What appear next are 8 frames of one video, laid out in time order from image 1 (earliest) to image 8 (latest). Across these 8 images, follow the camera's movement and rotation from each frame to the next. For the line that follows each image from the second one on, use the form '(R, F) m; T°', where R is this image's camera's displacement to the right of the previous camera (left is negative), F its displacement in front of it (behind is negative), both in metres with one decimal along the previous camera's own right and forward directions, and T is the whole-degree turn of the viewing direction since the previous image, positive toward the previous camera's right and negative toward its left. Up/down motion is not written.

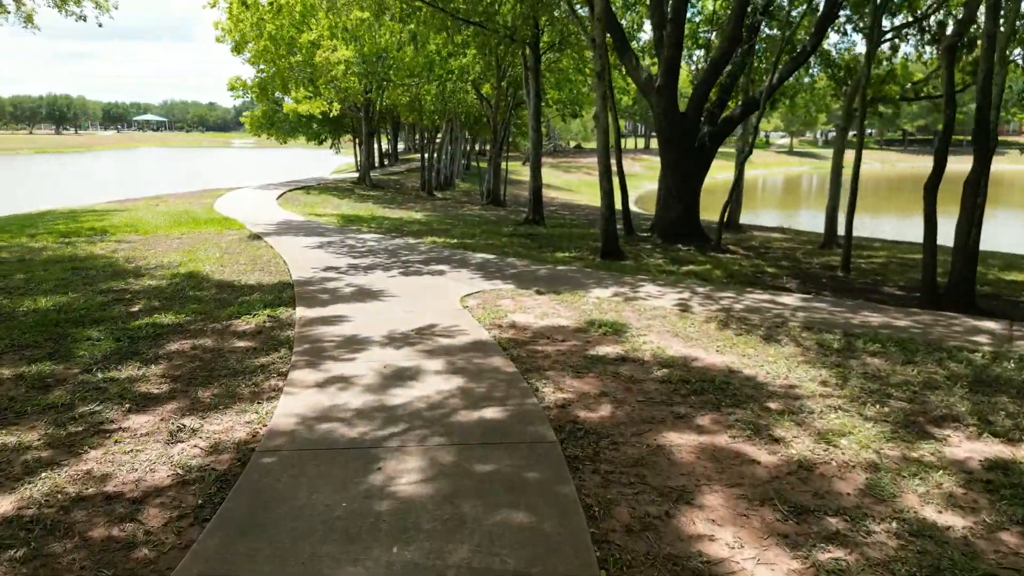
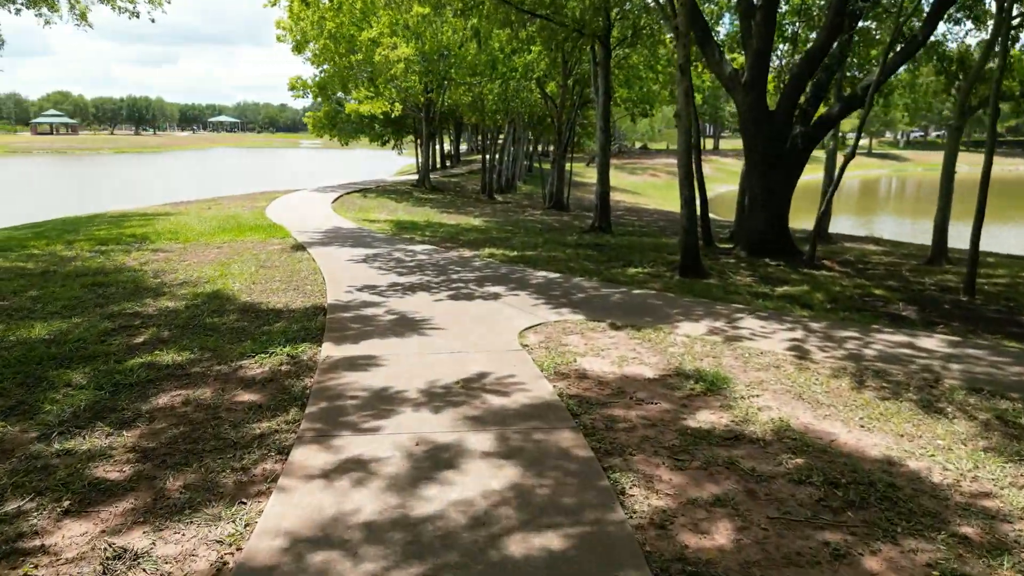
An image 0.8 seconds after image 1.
(-0.1, +1.2) m; -5°
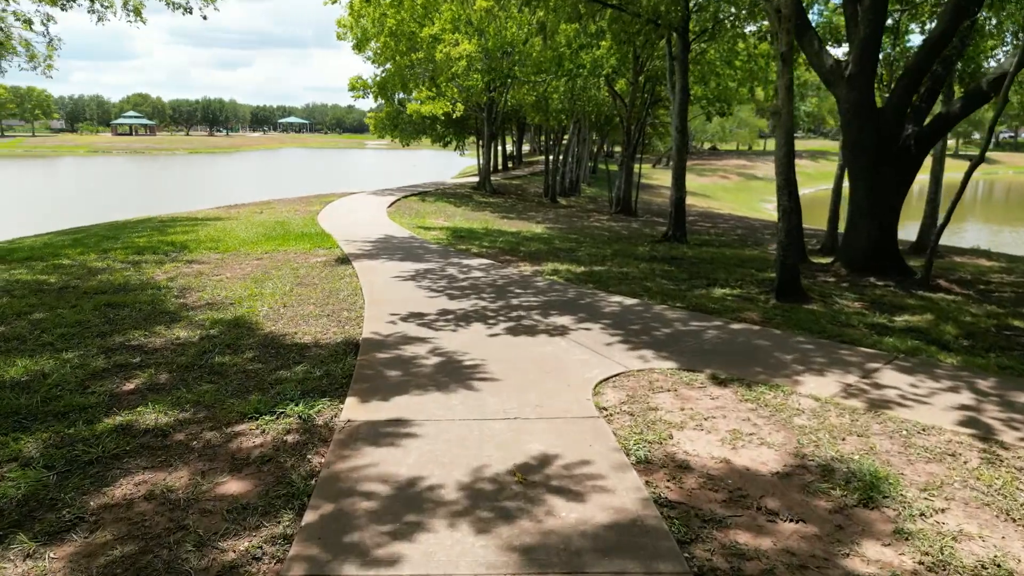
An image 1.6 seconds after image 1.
(-0.1, +1.2) m; -5°
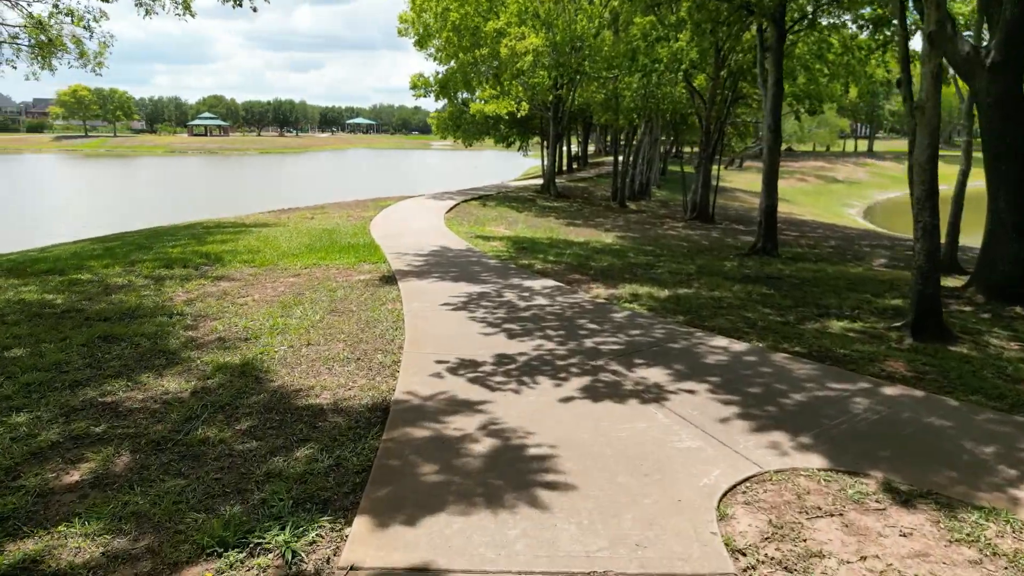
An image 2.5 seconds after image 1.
(-0.1, +1.4) m; -5°
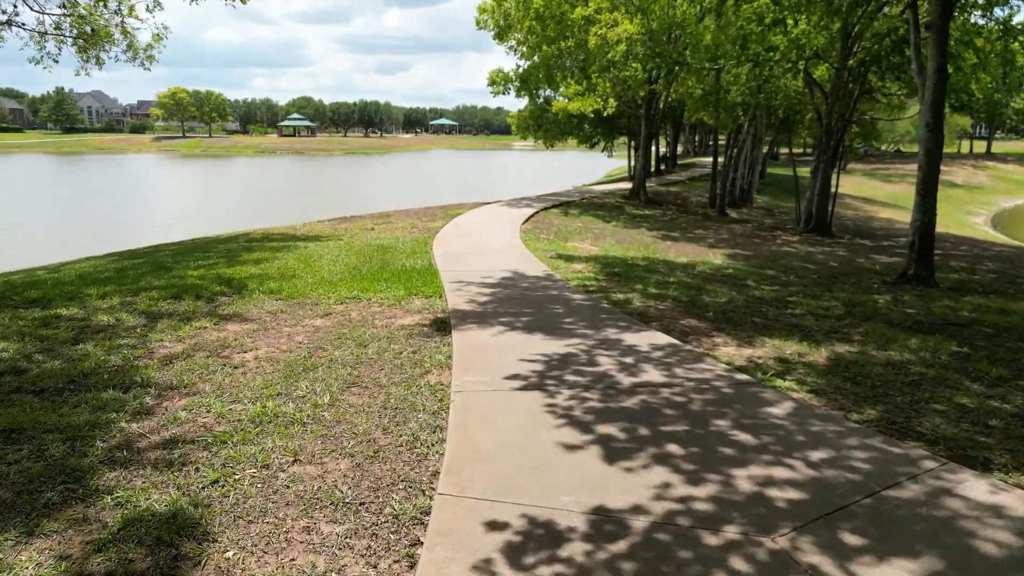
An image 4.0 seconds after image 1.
(-0.1, +2.2) m; -6°
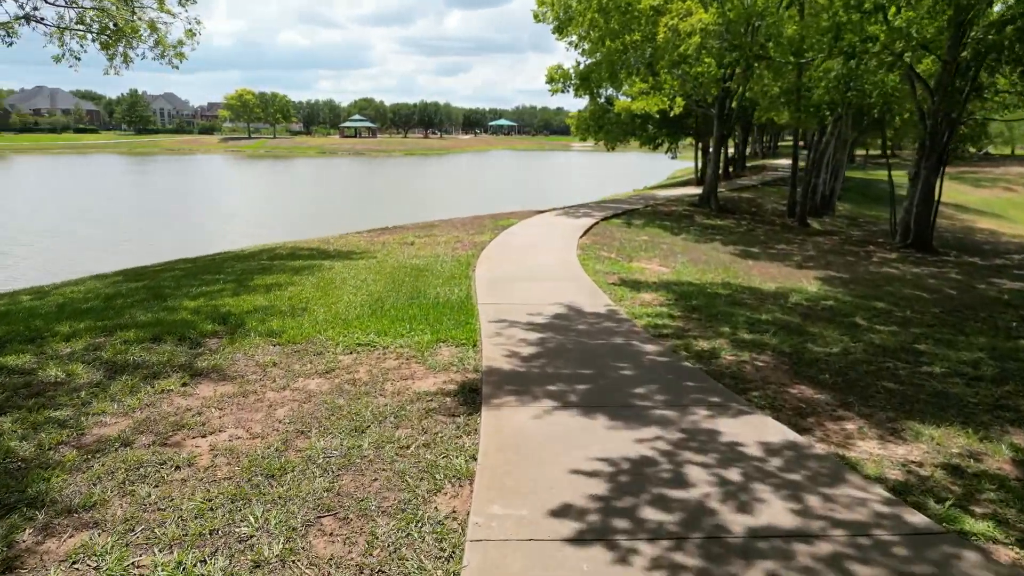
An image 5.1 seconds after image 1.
(0.0, +1.6) m; -4°
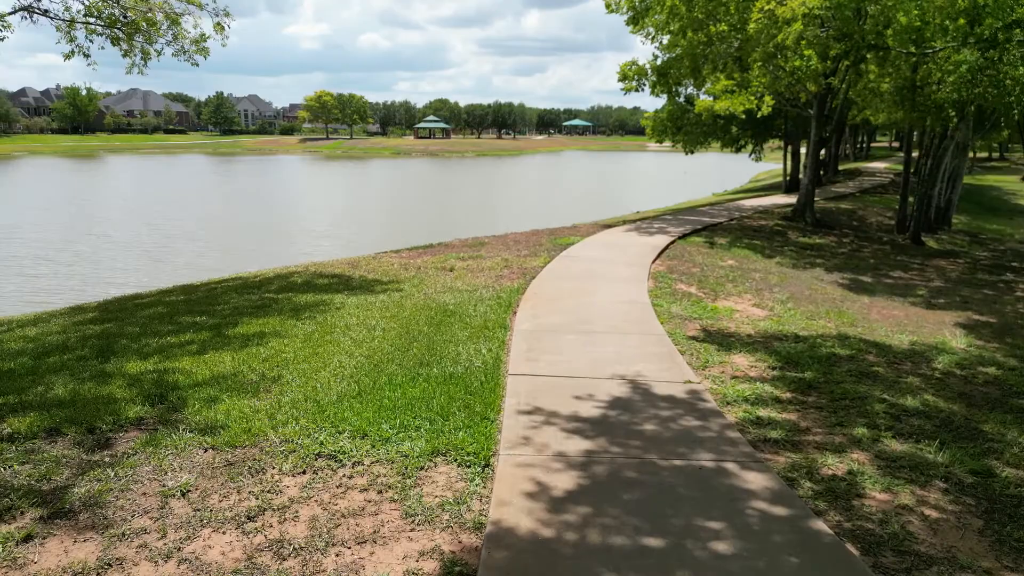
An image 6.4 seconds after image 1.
(+0.2, +2.0) m; -6°
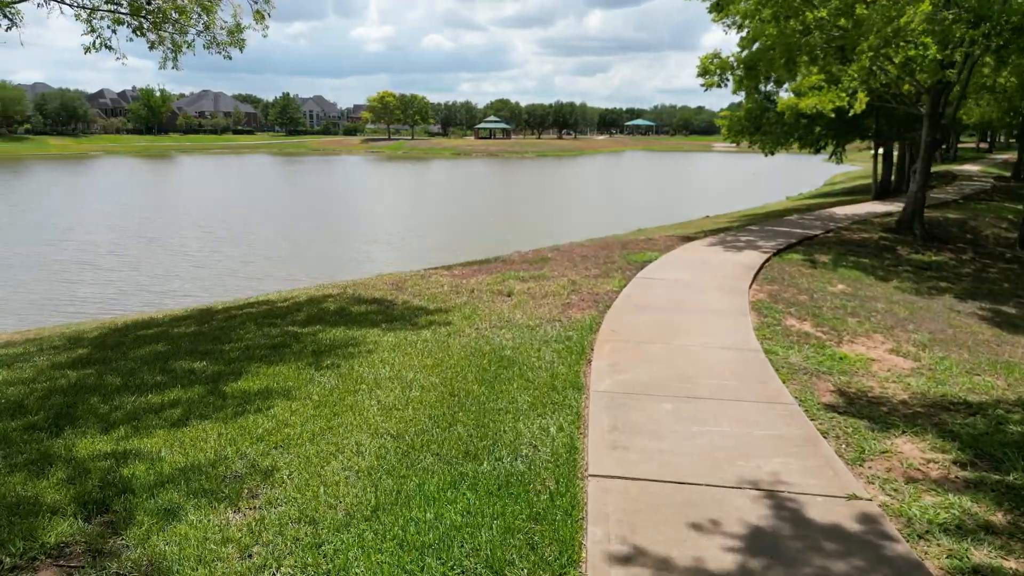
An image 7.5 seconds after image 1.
(-0.1, +1.6) m; -5°
